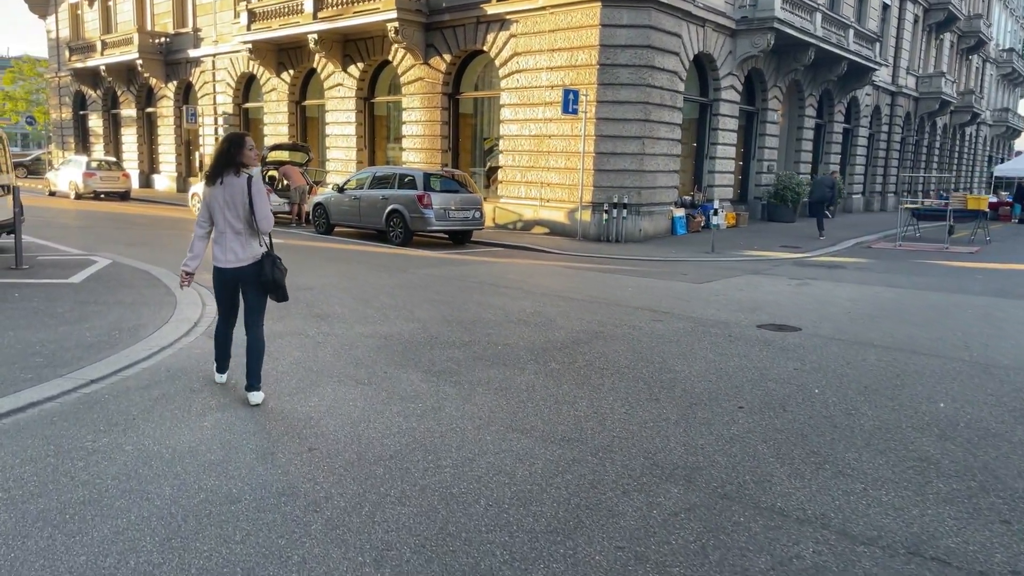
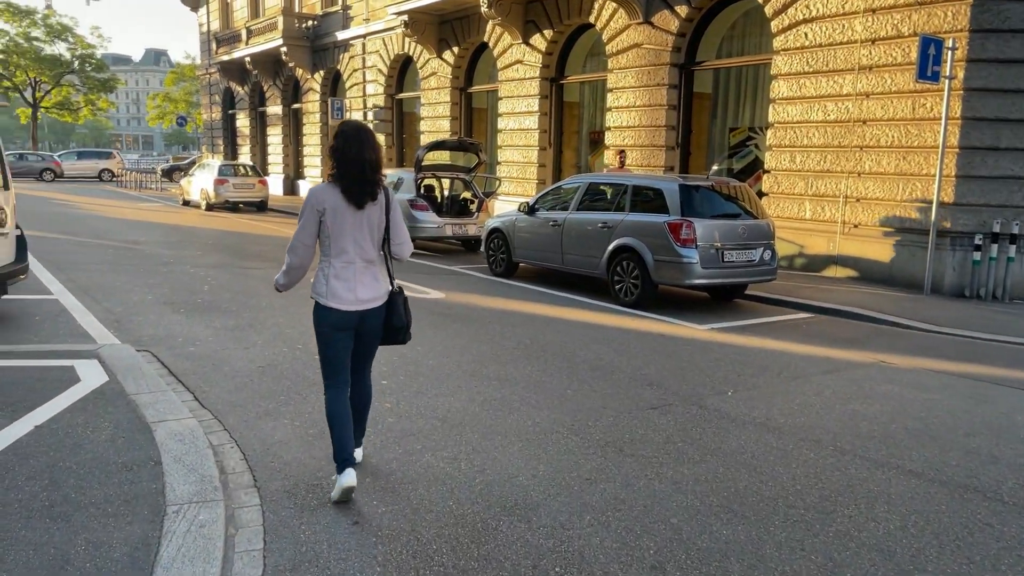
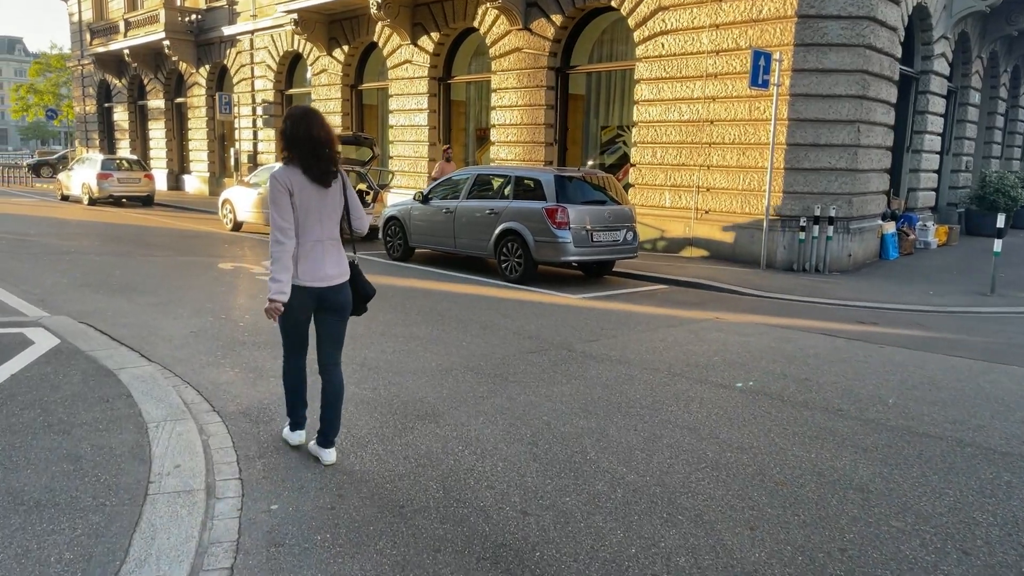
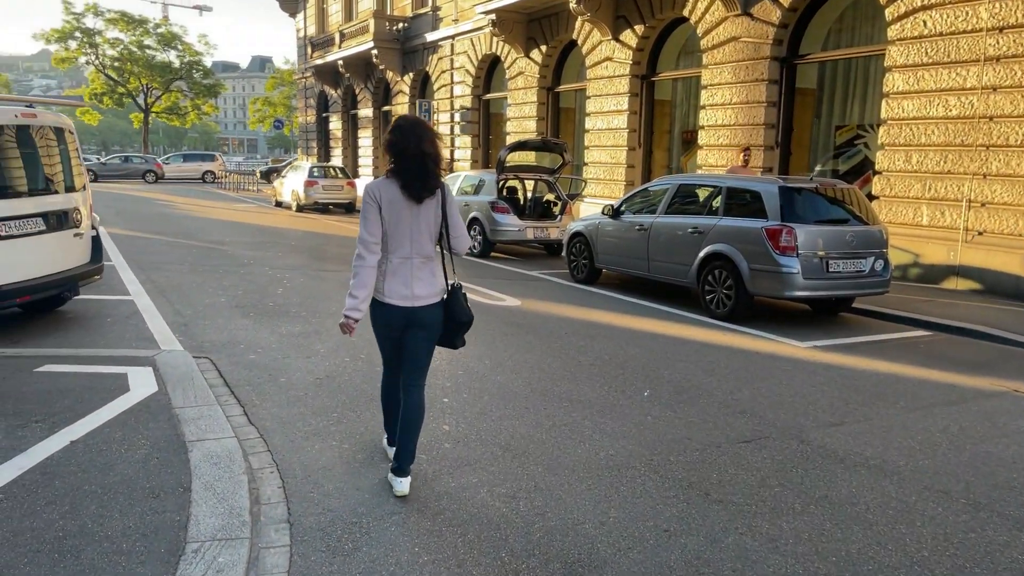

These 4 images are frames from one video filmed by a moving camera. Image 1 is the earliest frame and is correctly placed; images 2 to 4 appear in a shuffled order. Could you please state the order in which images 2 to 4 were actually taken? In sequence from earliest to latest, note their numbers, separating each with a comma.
3, 2, 4
